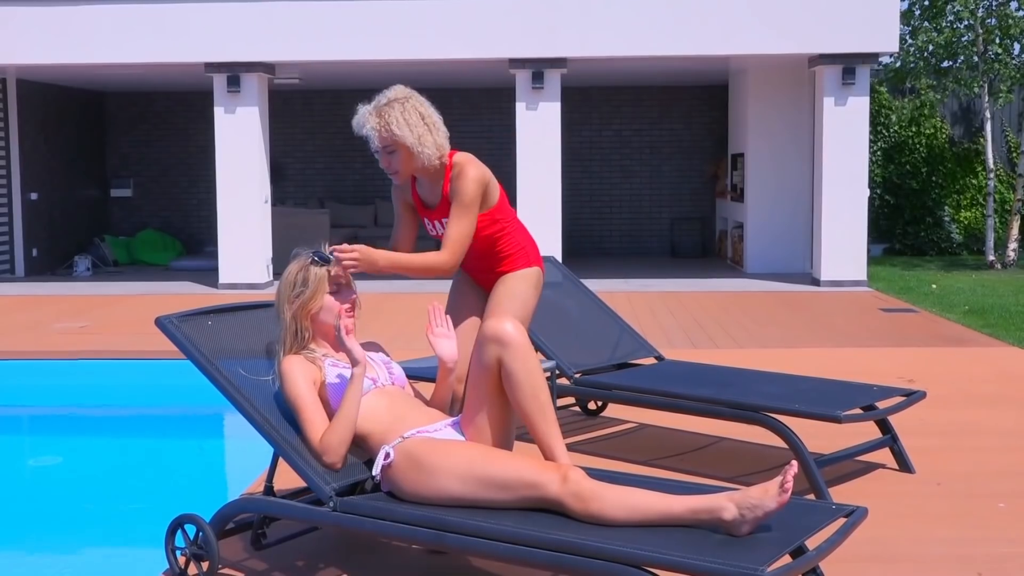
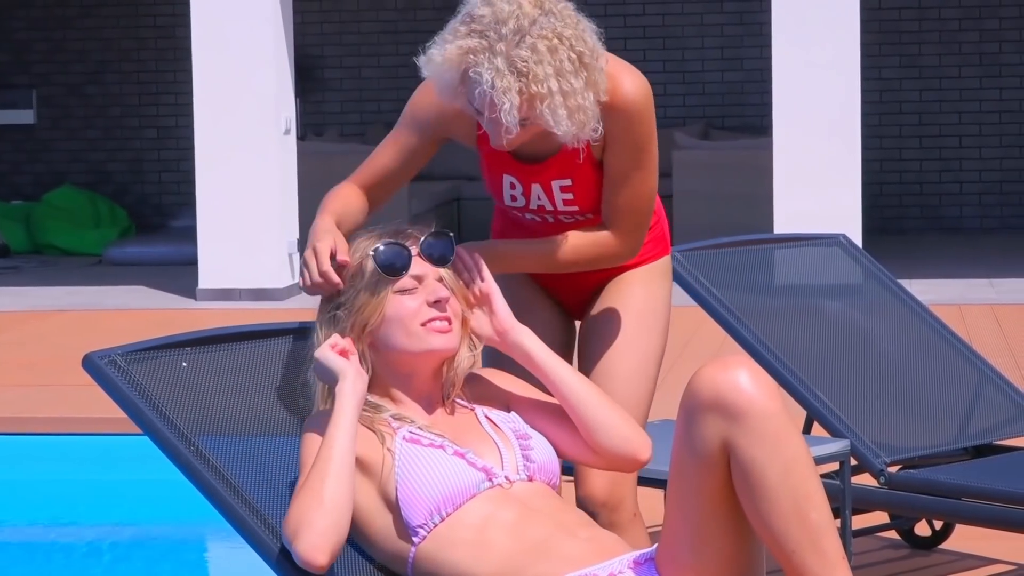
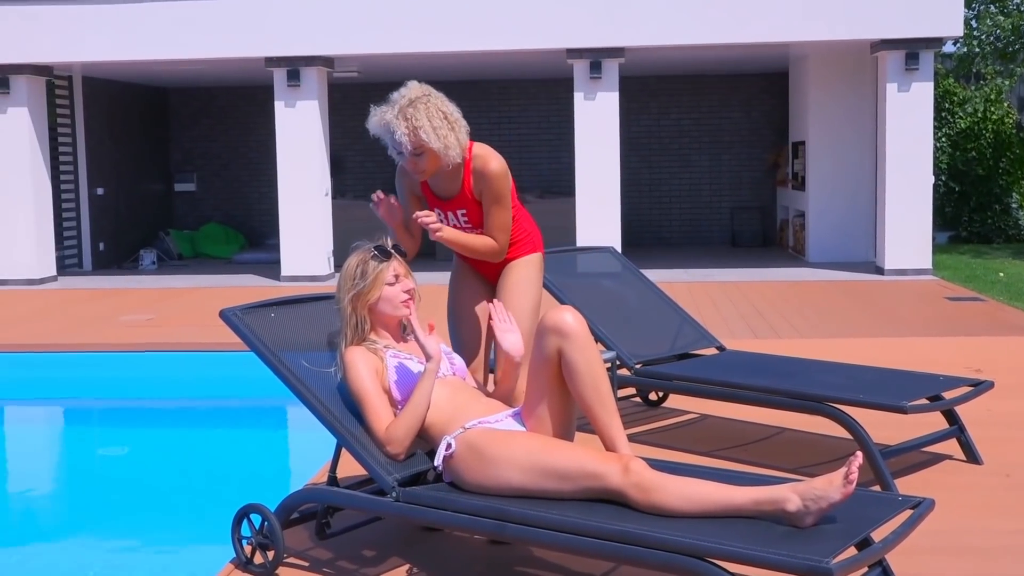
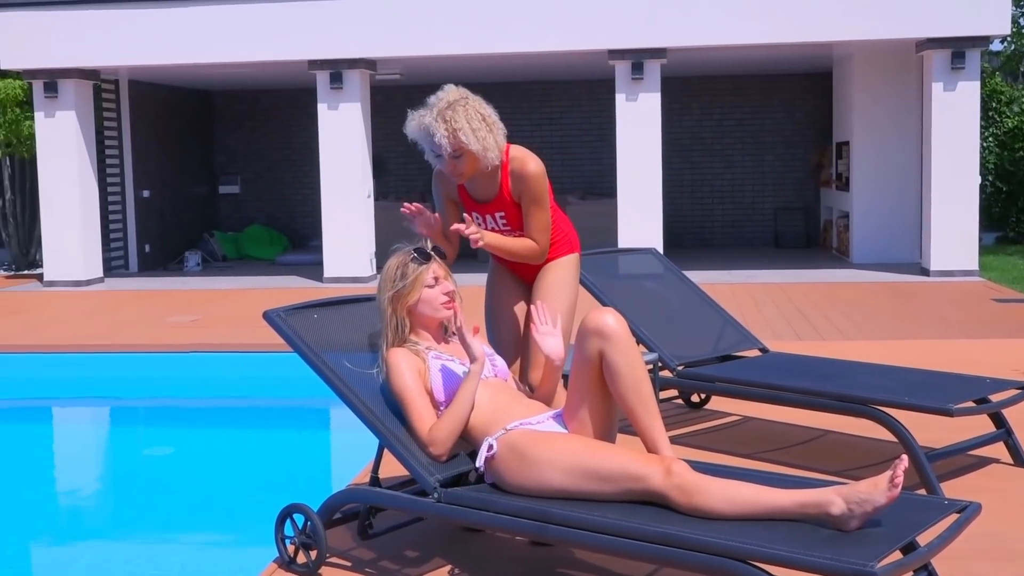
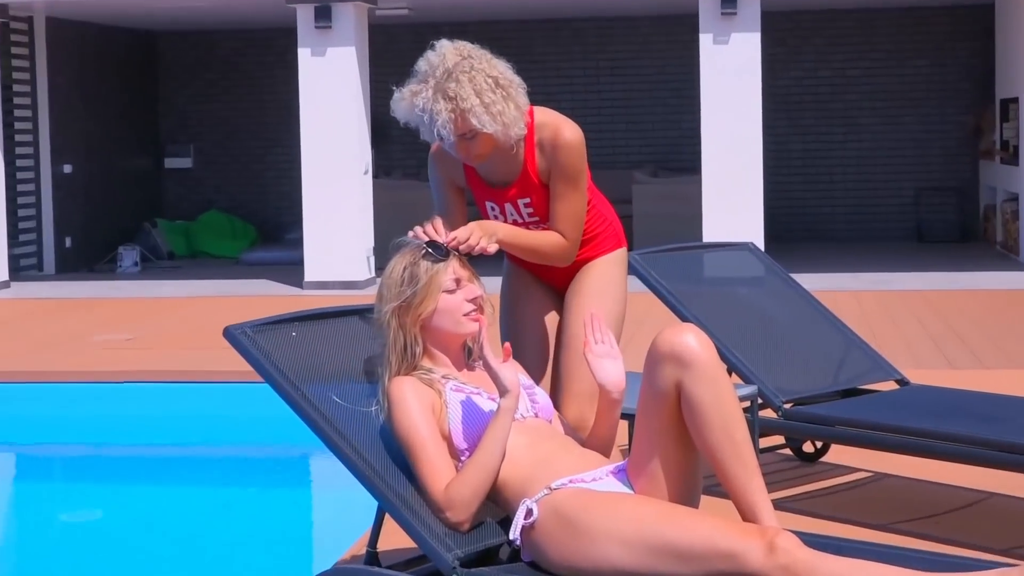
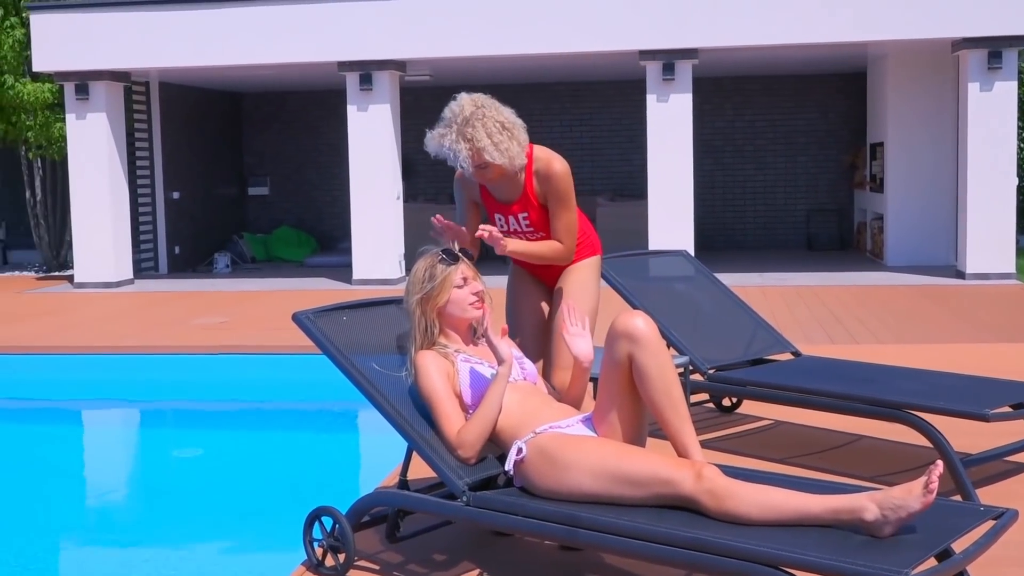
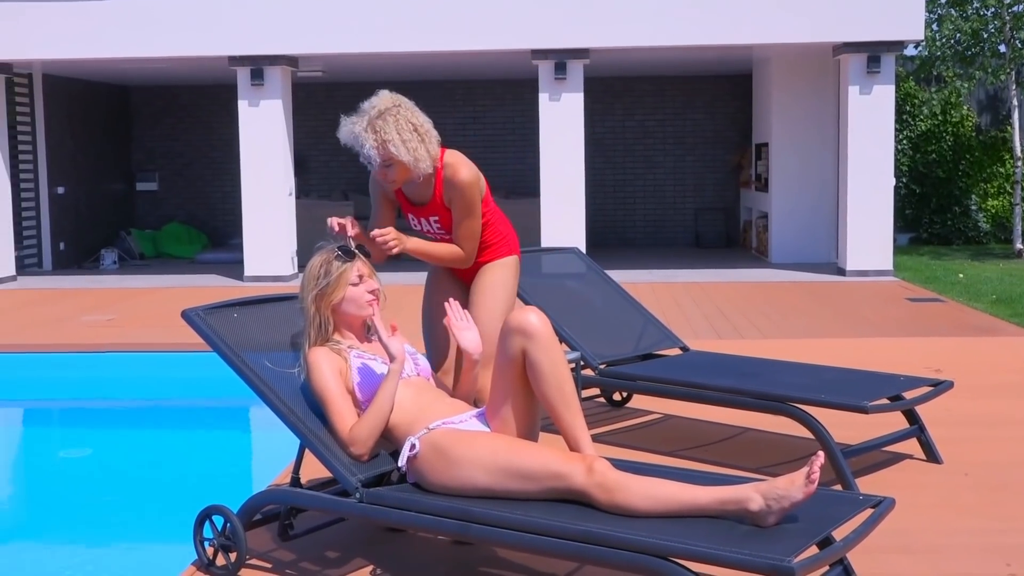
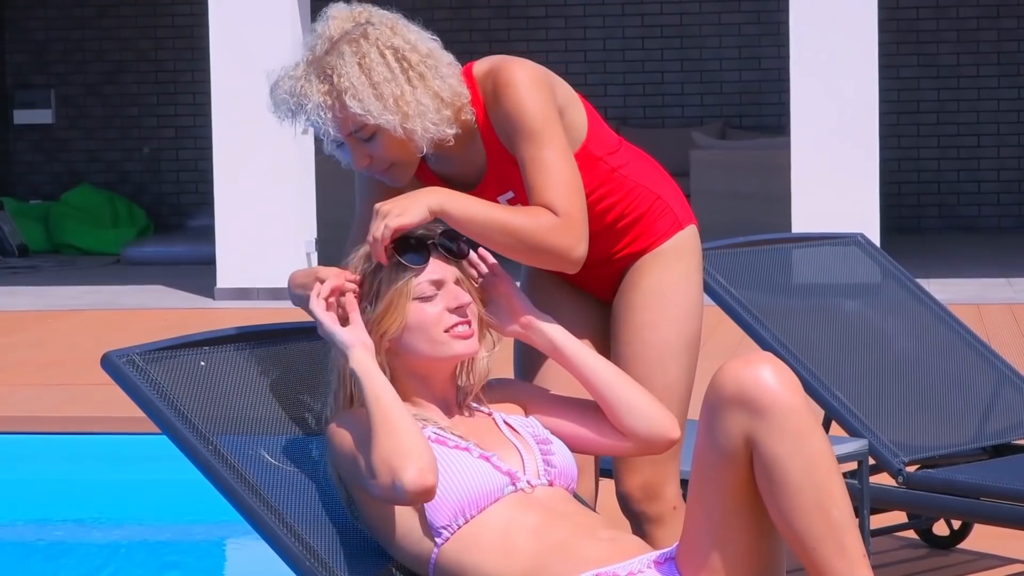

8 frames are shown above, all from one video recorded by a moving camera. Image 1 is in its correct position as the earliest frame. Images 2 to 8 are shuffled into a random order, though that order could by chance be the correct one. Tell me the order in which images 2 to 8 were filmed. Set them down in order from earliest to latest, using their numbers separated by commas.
7, 3, 4, 6, 5, 8, 2
